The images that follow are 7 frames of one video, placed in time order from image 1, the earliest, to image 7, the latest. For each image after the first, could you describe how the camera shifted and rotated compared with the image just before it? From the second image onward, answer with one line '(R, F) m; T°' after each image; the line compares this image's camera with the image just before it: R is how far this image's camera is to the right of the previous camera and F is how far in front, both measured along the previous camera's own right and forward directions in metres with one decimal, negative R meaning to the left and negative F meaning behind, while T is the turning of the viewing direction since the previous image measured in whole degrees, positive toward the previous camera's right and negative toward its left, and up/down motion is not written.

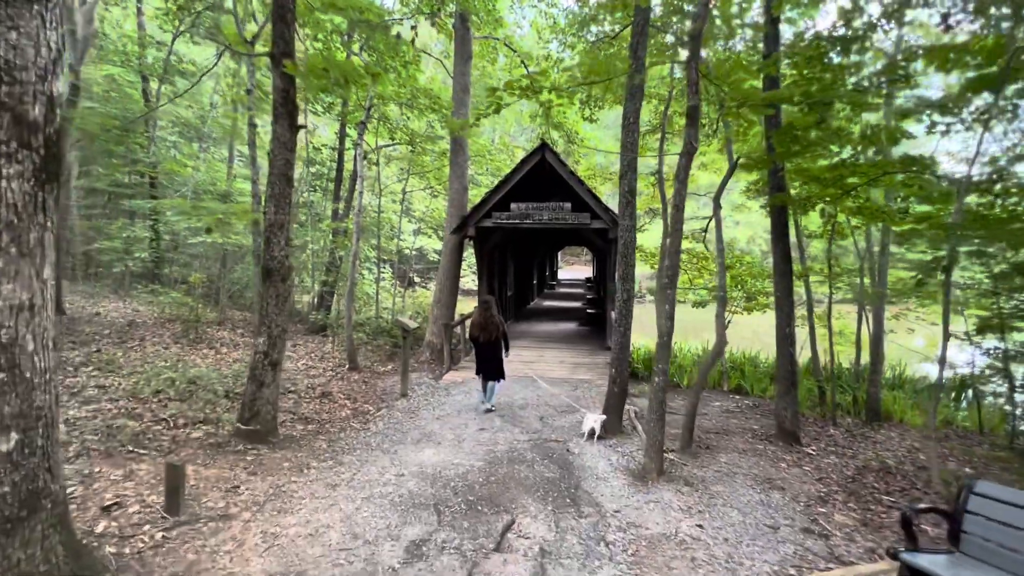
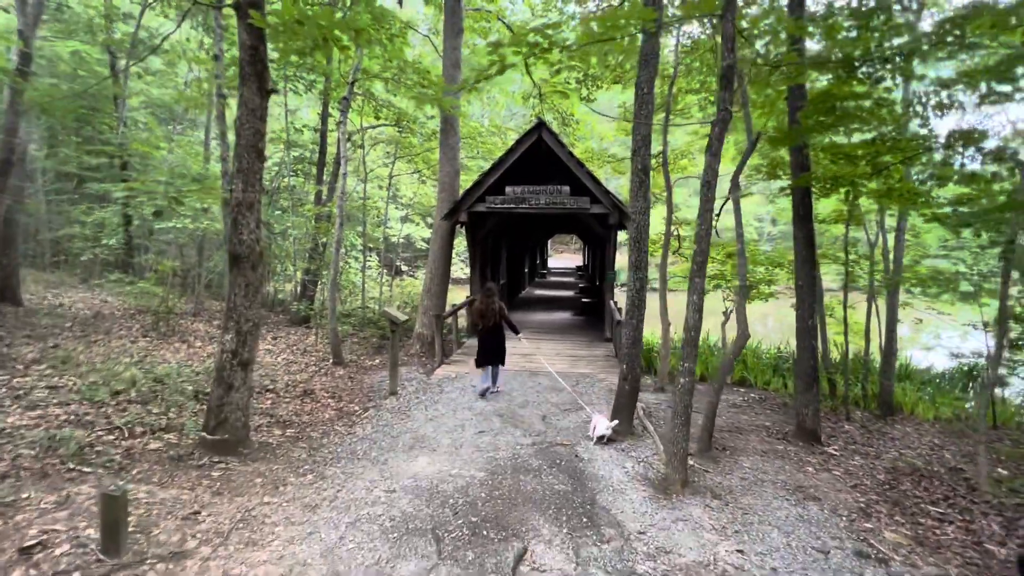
(-0.1, +0.5) m; +2°
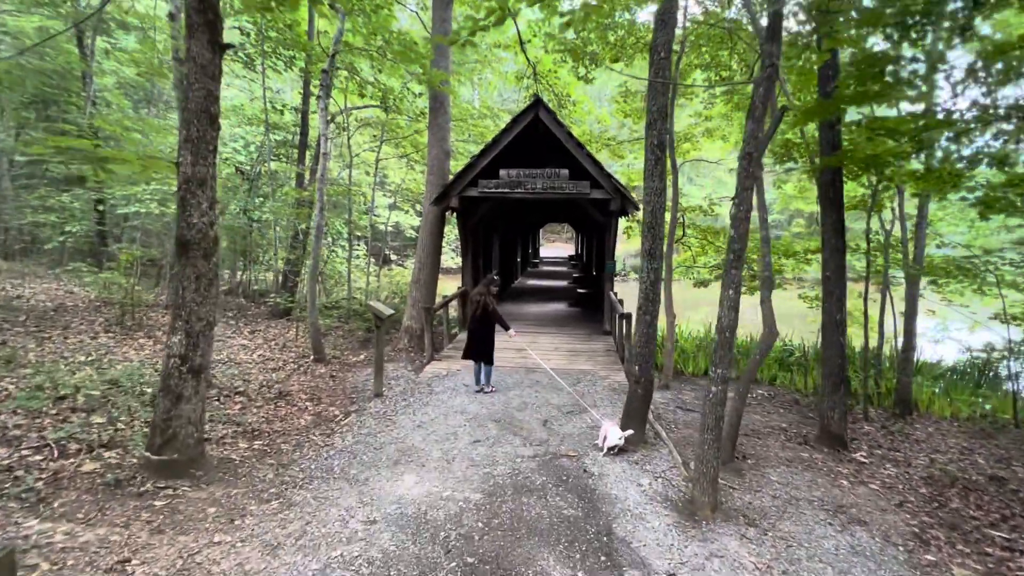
(-0.1, +0.6) m; +1°
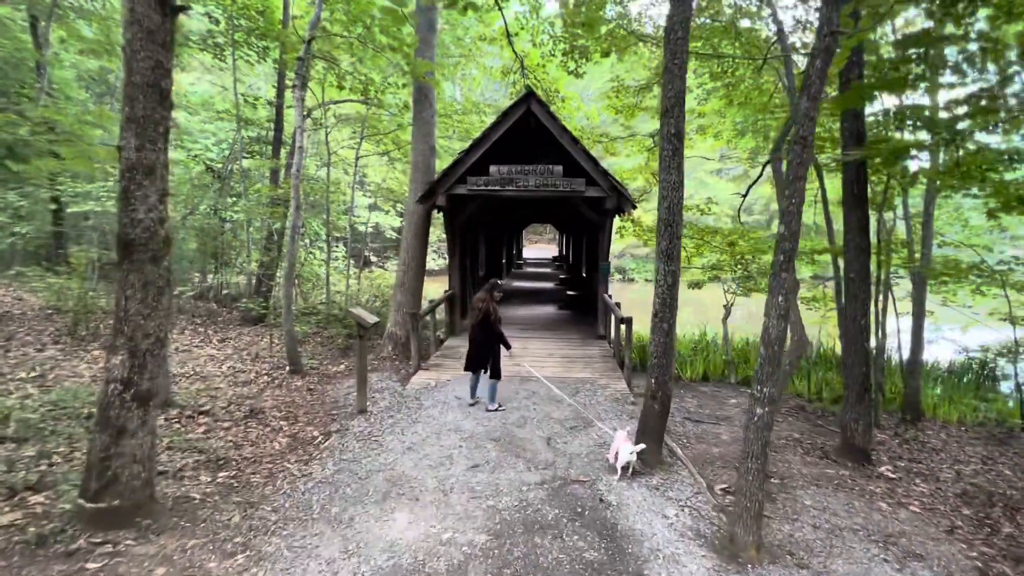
(-0.2, +0.5) m; +2°
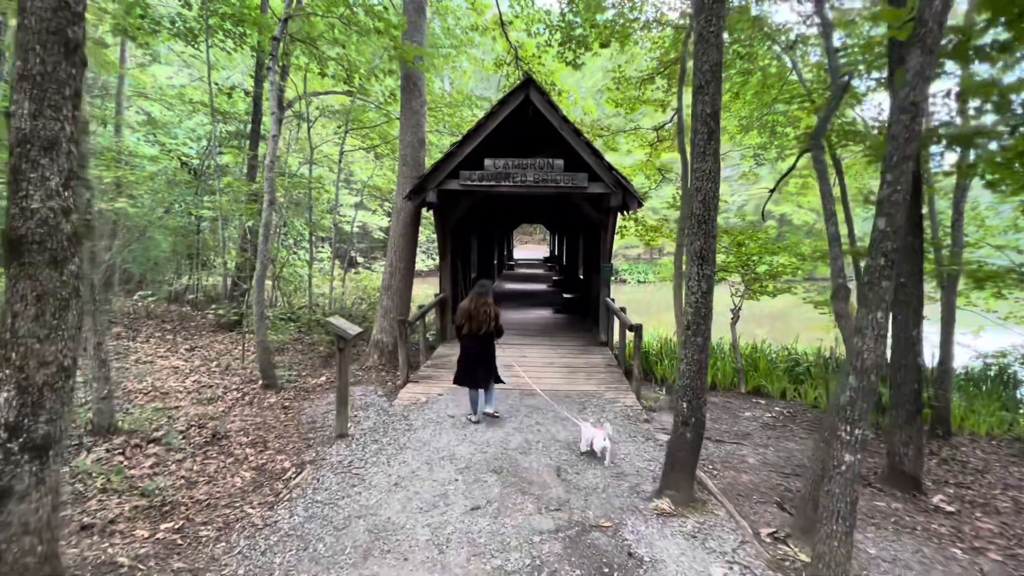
(-0.1, +0.6) m; +1°
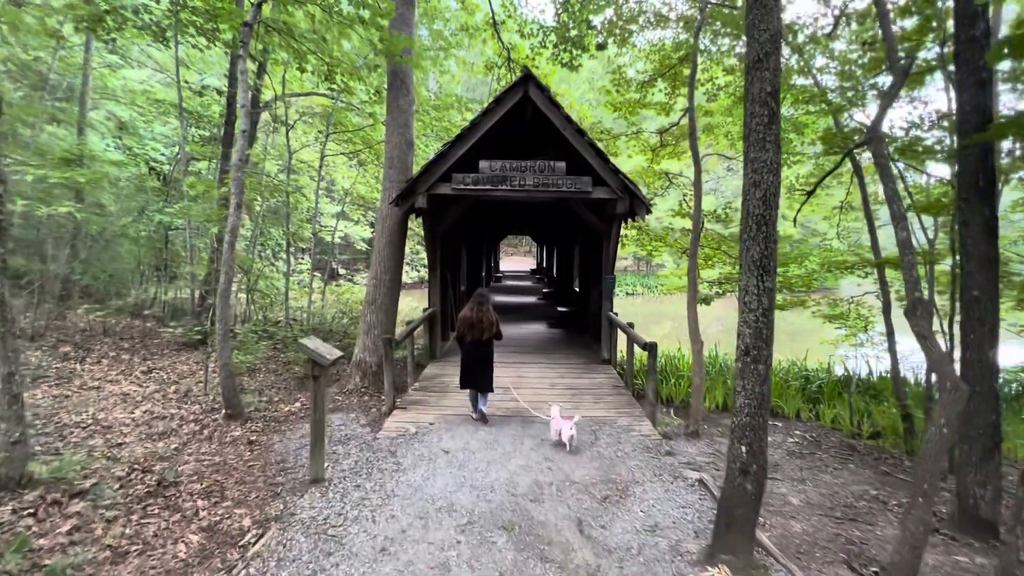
(-0.2, +0.7) m; +2°
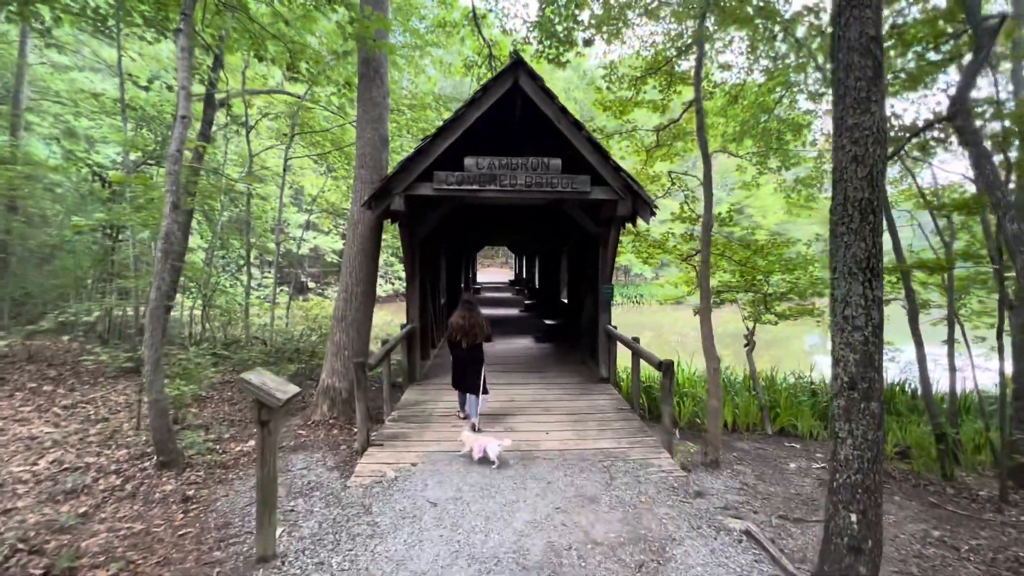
(-0.2, +0.8) m; +3°
